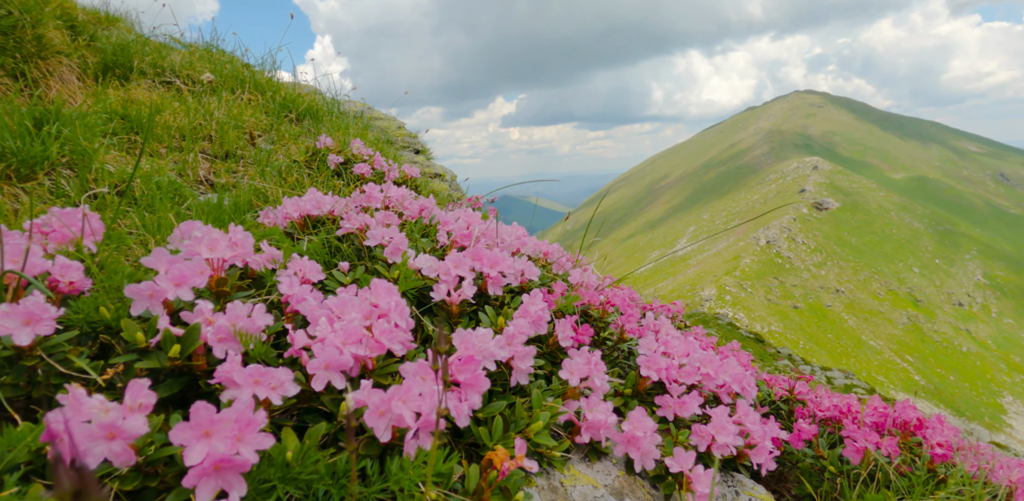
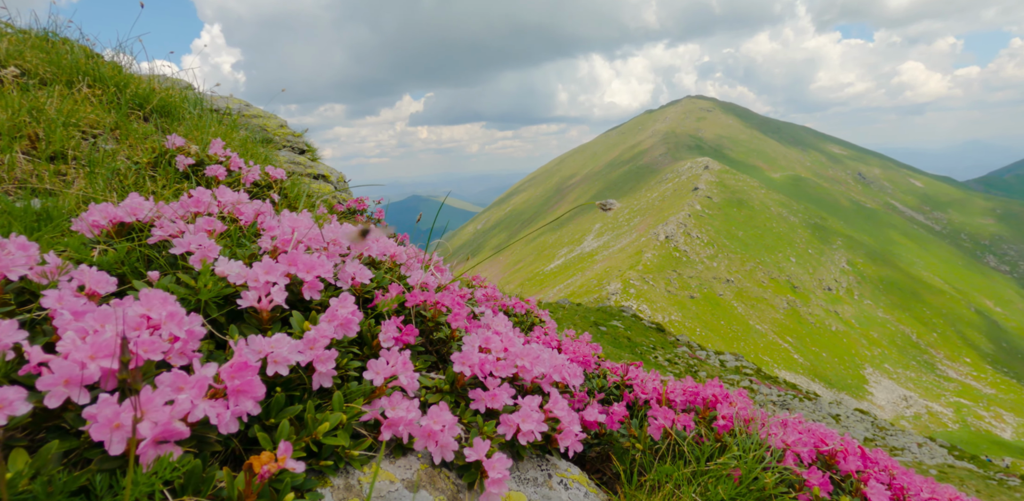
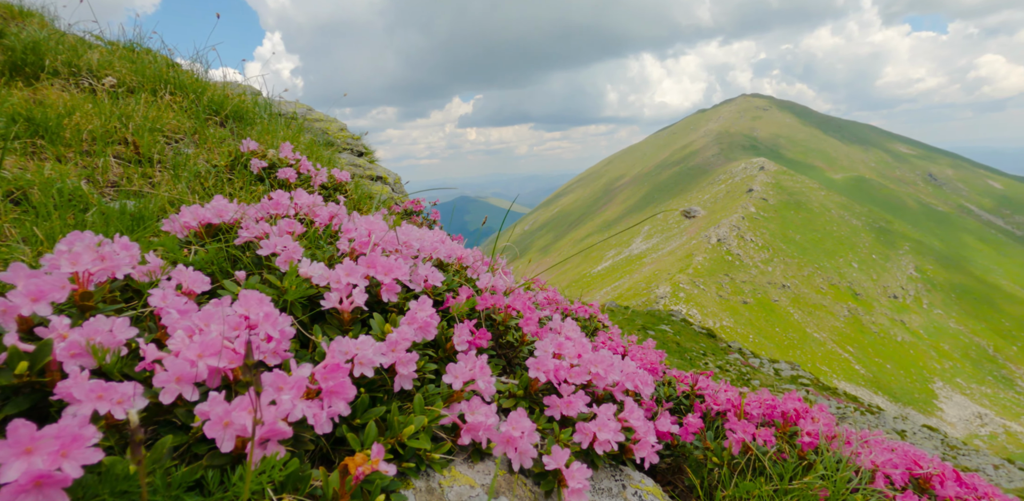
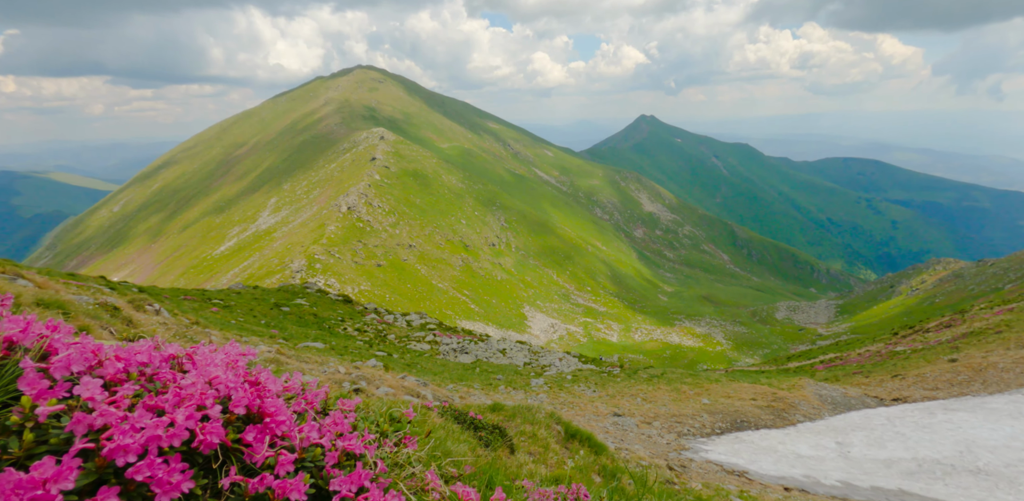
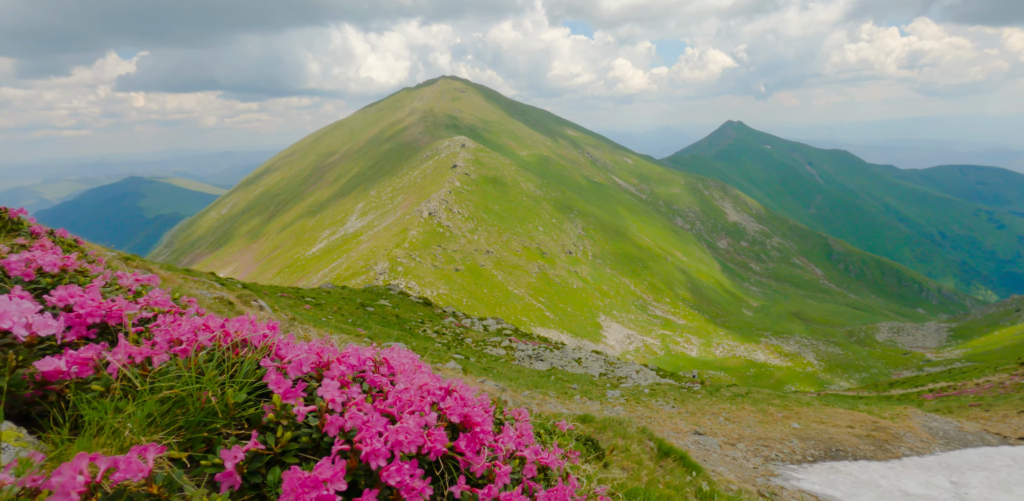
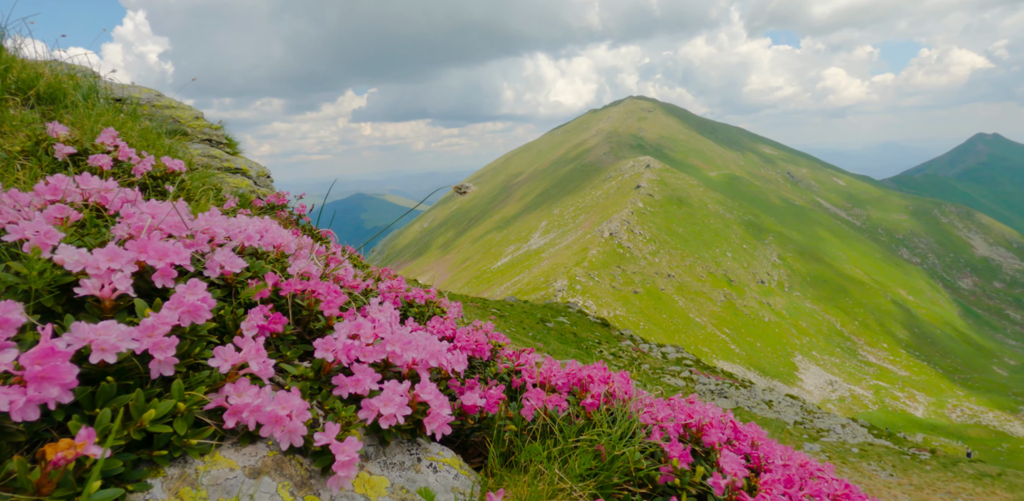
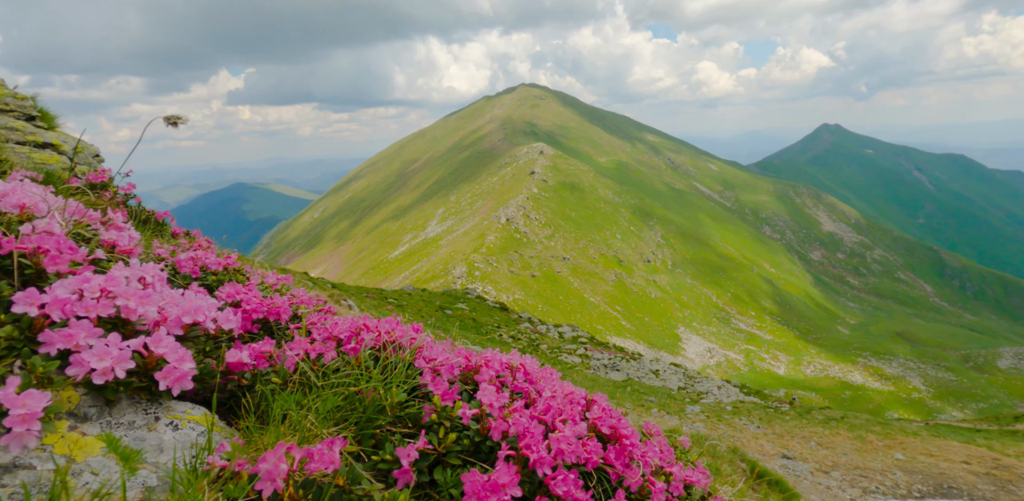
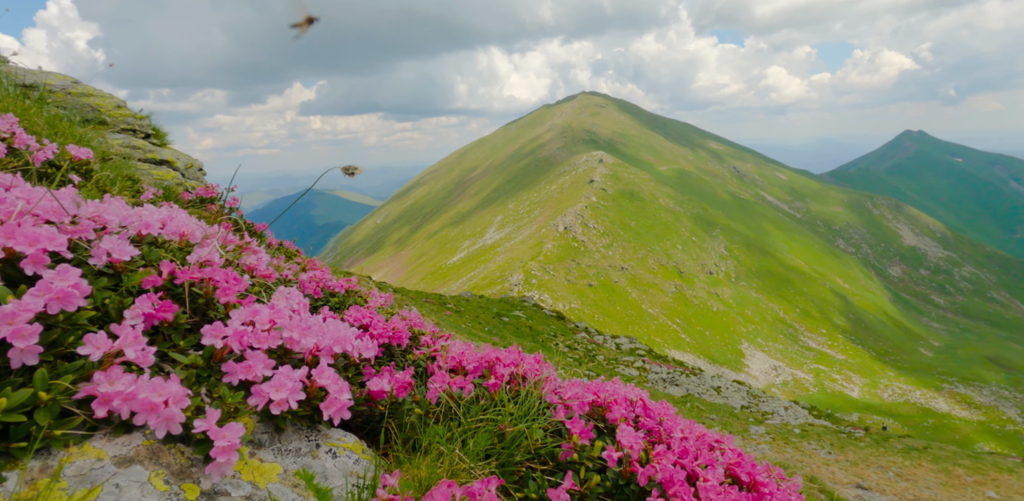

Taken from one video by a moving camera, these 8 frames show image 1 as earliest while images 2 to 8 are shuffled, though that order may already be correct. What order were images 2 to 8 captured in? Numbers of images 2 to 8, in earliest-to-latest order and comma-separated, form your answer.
3, 2, 6, 8, 7, 5, 4
